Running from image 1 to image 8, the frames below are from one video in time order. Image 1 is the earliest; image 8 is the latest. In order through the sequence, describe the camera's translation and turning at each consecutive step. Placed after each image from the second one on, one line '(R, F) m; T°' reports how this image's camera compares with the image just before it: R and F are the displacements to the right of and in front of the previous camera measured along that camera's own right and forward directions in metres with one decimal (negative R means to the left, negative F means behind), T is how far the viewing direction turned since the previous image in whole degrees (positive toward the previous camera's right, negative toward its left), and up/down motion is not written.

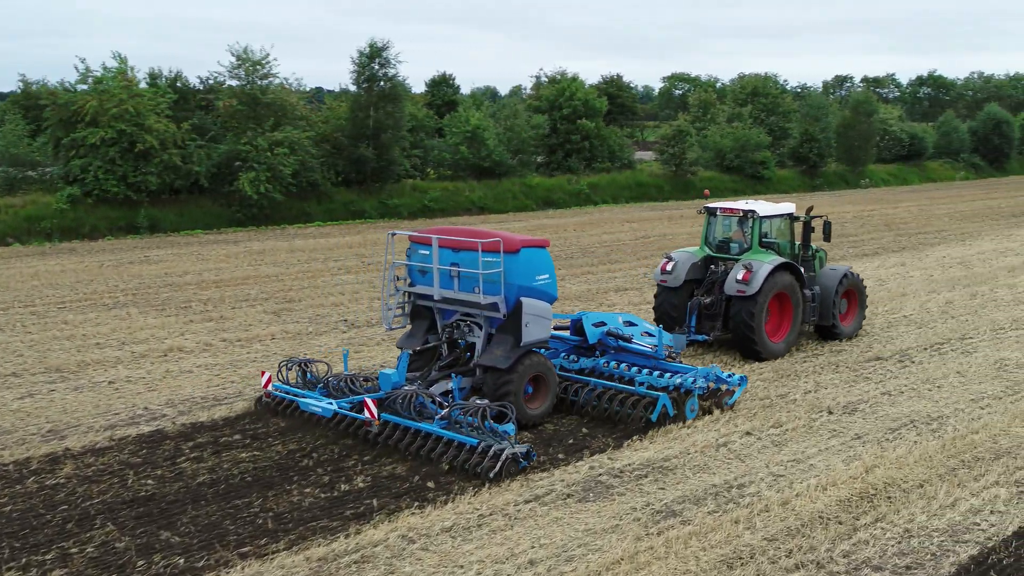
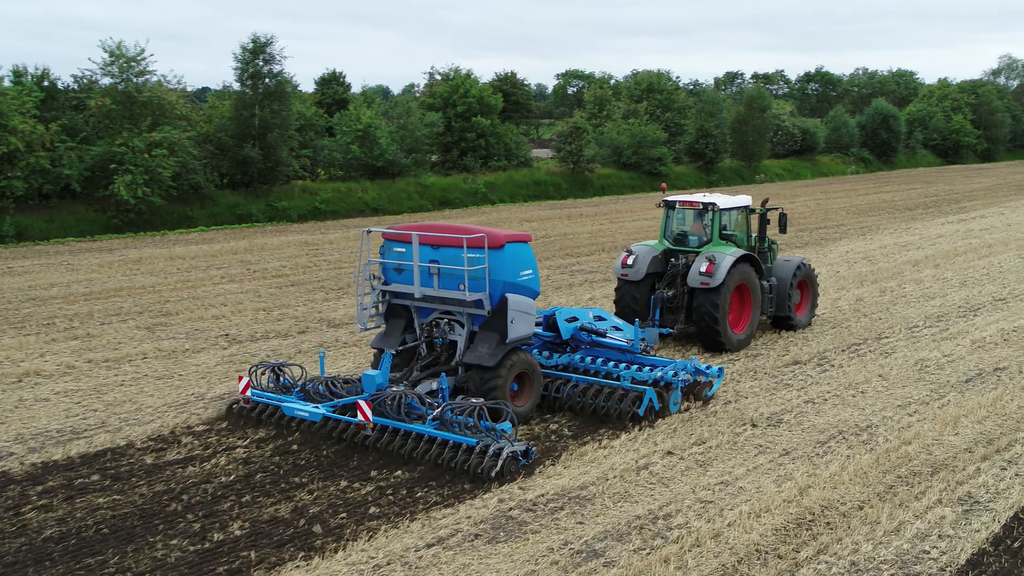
(0.0, +0.8) m; +5°
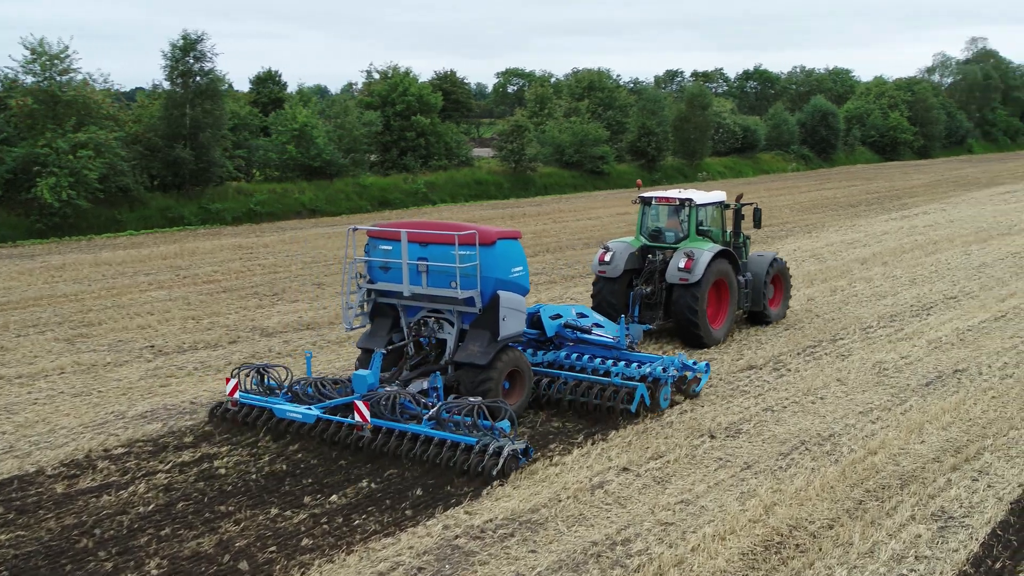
(0.0, +0.5) m; +3°
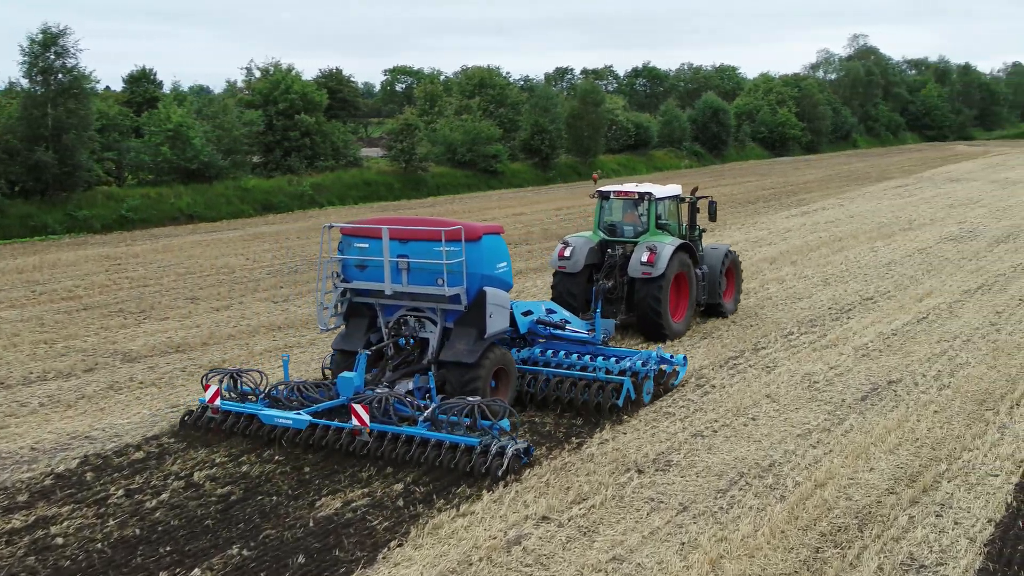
(0.0, +1.0) m; +5°
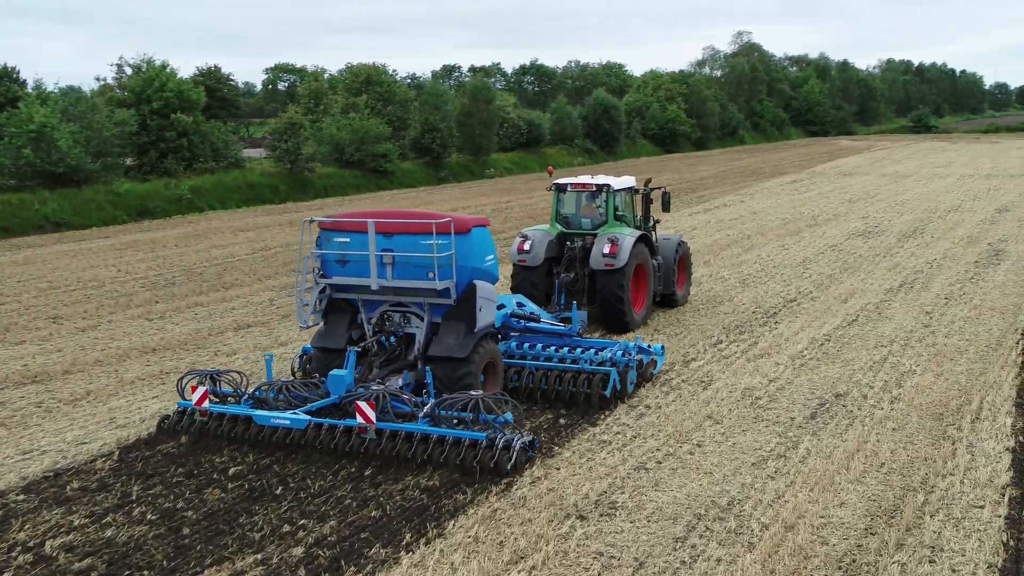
(-0.1, +1.0) m; +6°
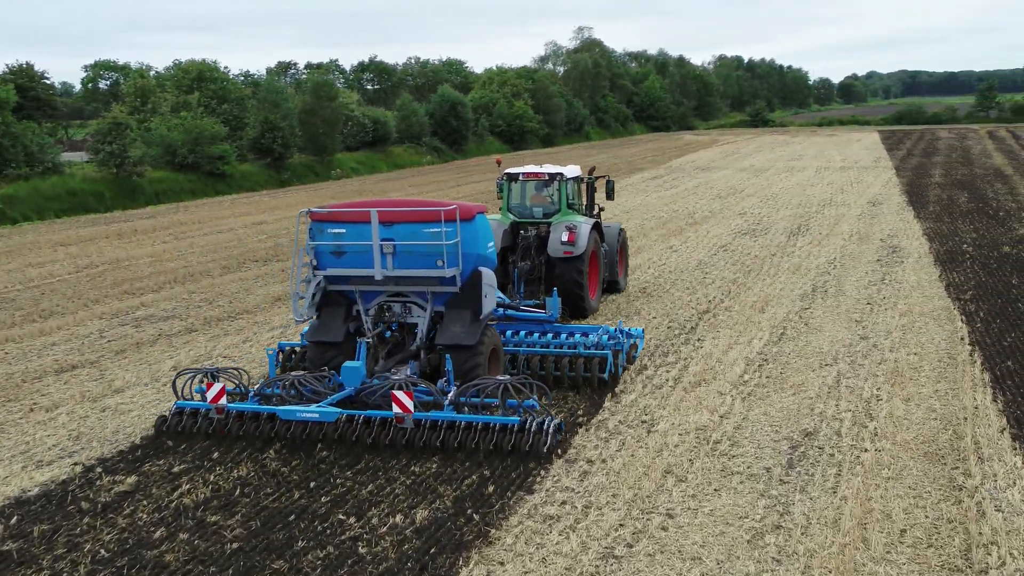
(-0.4, +1.6) m; +8°
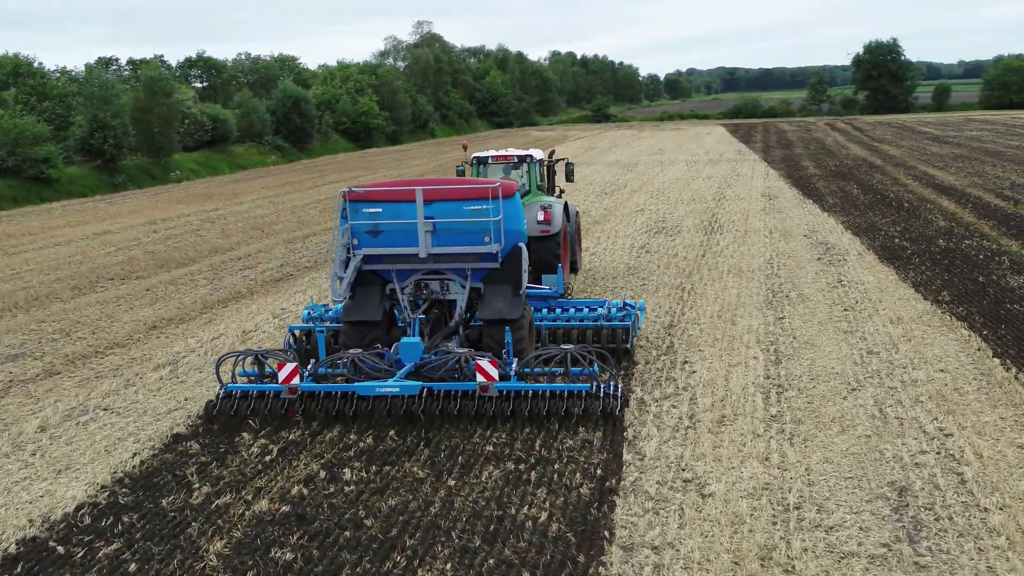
(-0.8, +1.7) m; +9°
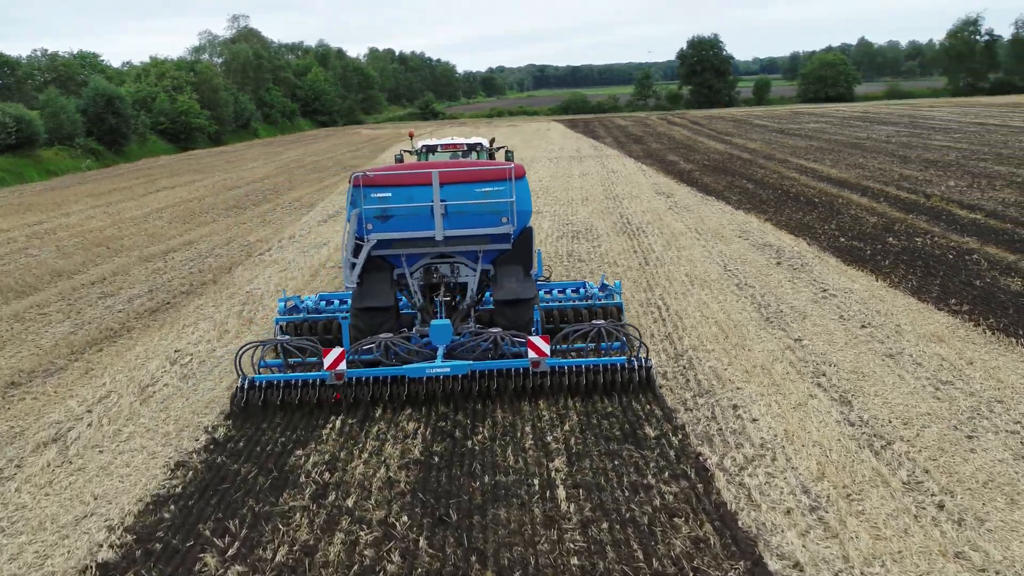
(-1.1, +1.9) m; +9°
